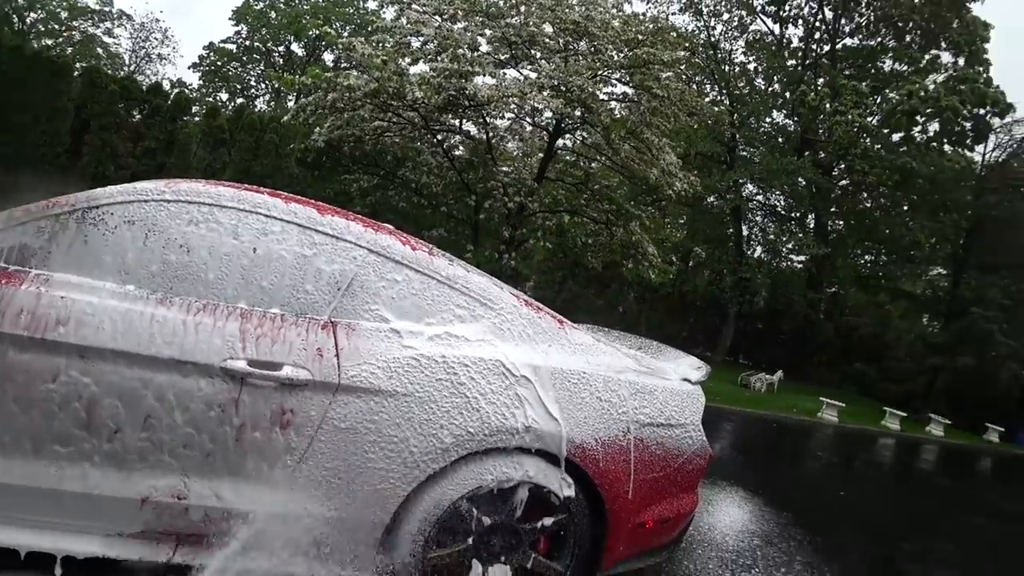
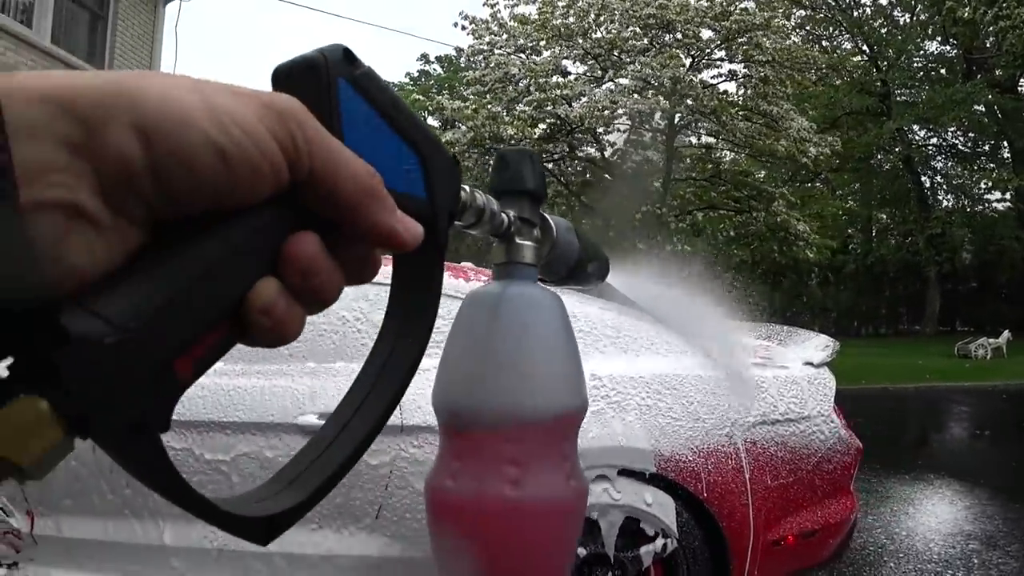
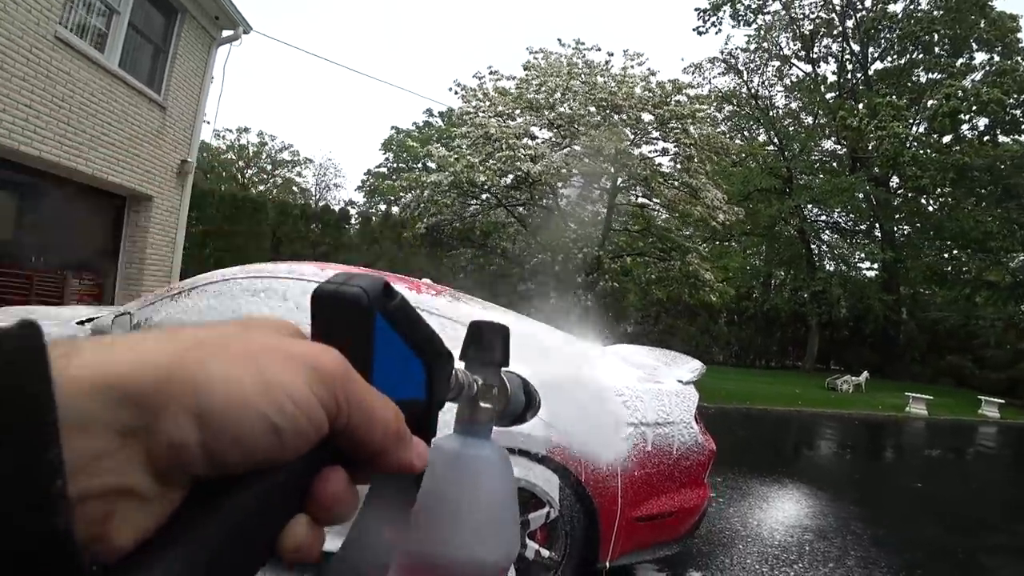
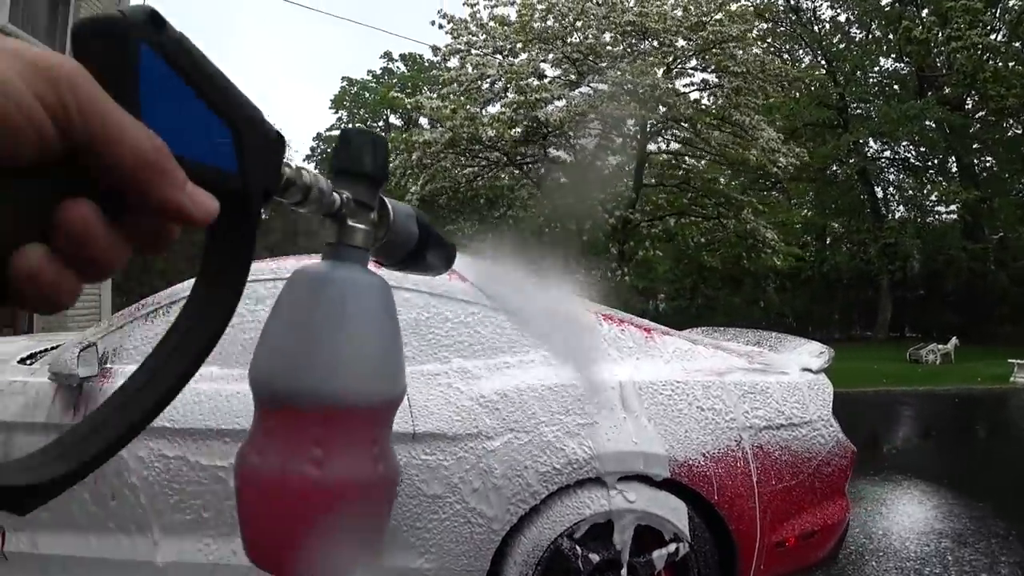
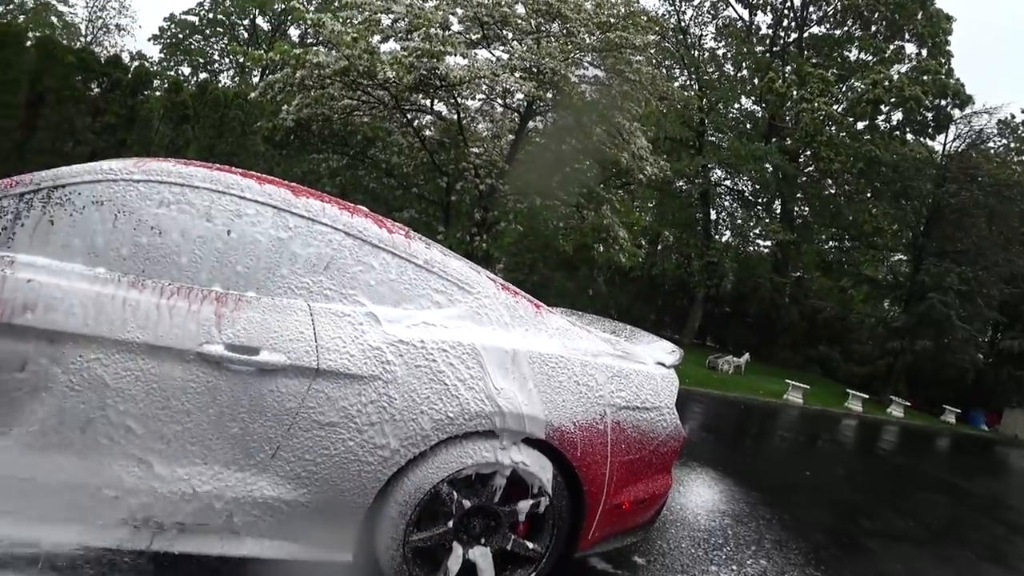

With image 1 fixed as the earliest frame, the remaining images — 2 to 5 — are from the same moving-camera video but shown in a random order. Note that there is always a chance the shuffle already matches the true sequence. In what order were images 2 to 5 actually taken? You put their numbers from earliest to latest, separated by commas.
5, 4, 2, 3
